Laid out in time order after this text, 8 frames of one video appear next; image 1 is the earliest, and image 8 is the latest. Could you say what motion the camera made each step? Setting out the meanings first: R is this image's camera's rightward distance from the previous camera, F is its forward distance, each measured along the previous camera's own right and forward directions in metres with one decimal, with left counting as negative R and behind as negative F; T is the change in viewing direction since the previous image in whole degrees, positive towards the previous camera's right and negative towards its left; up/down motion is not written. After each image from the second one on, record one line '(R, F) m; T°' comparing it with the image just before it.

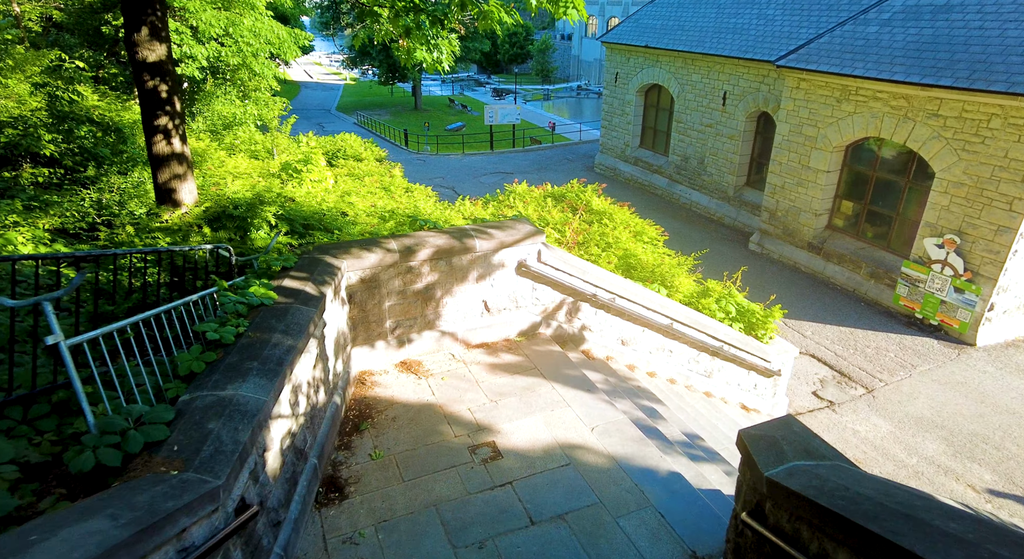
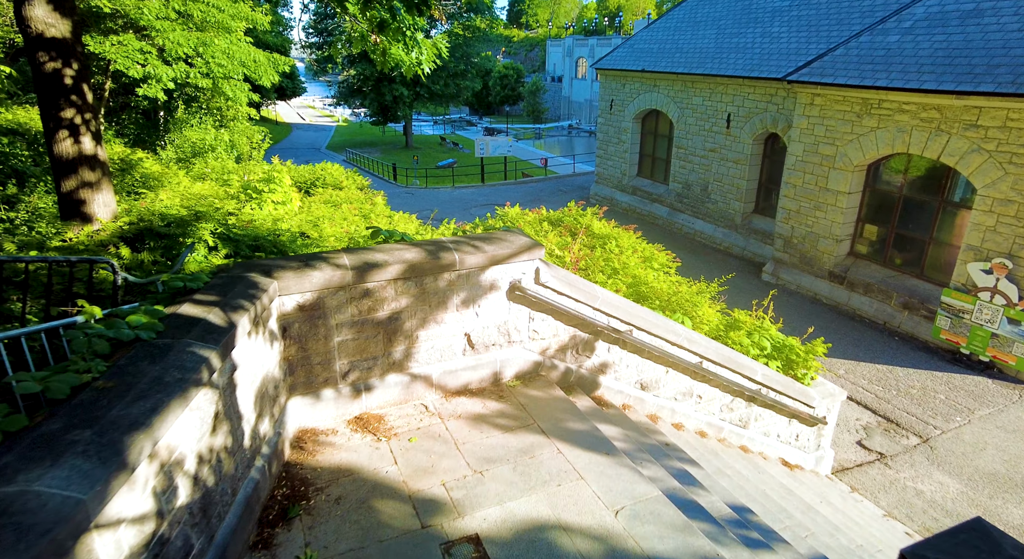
(0.0, +1.1) m; +1°
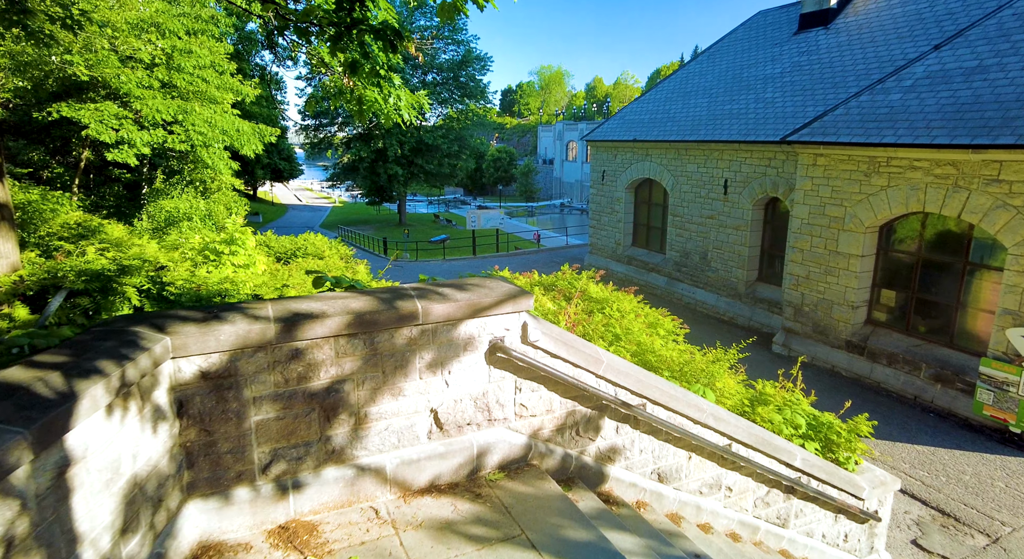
(+0.1, +0.8) m; +1°
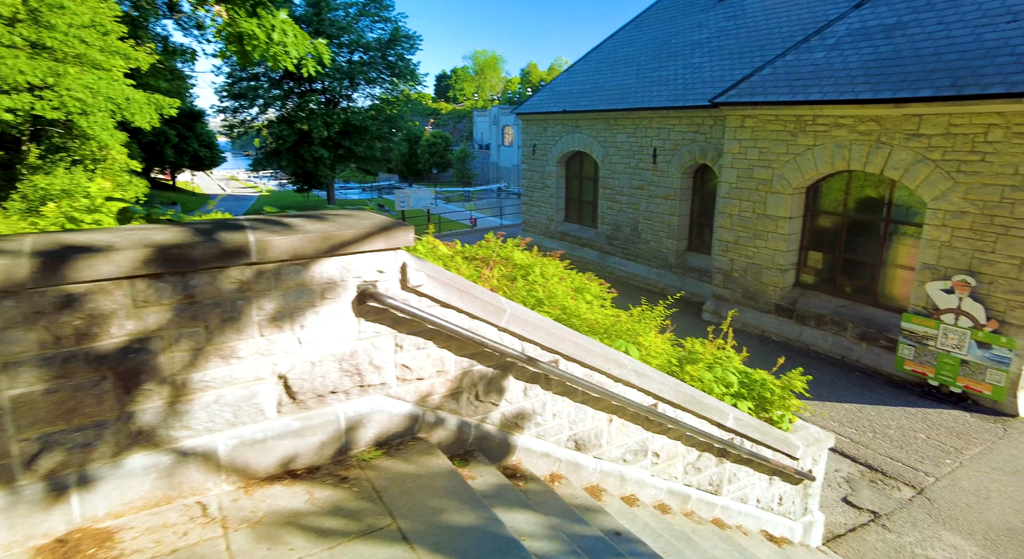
(+0.3, +0.6) m; +6°
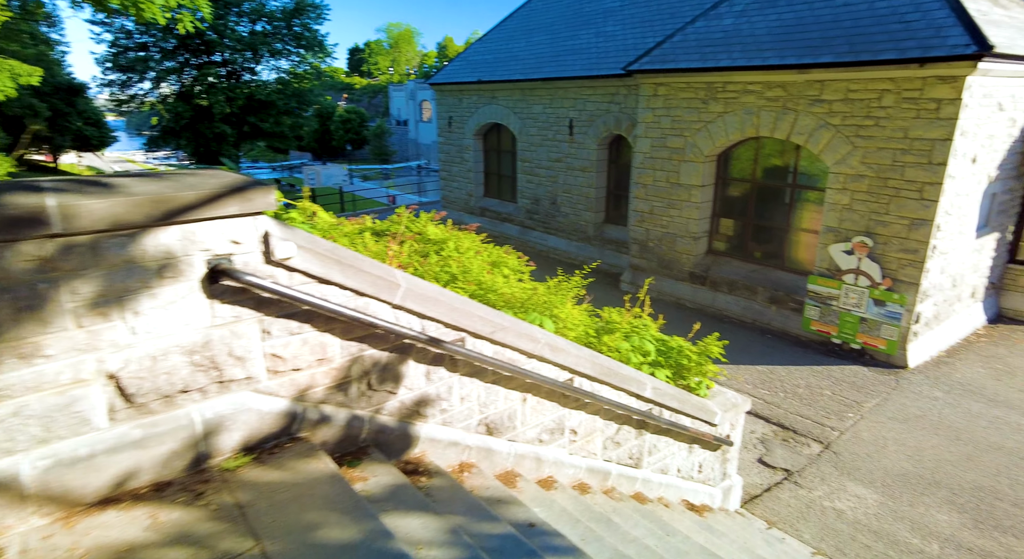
(+0.1, +0.3) m; +7°
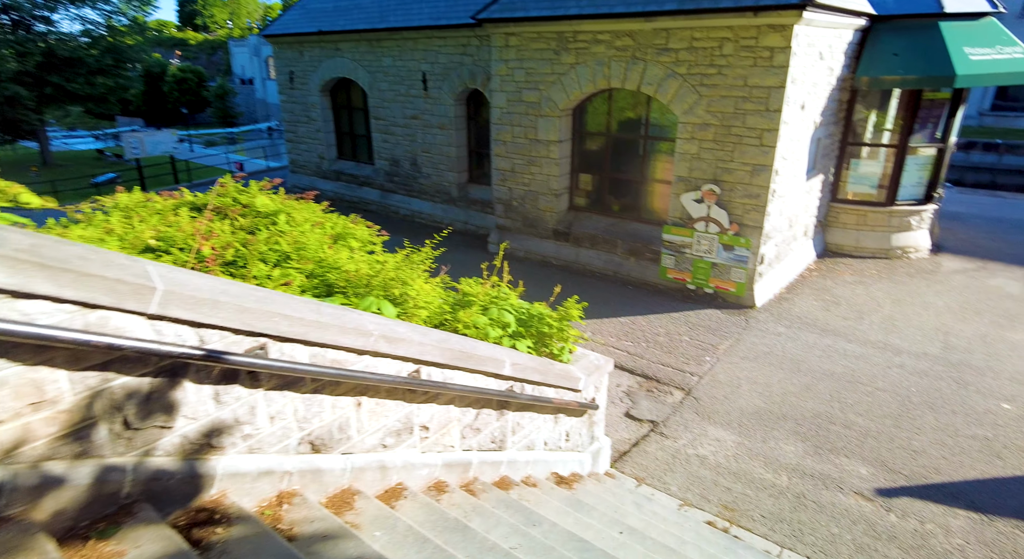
(+0.2, +0.4) m; +12°
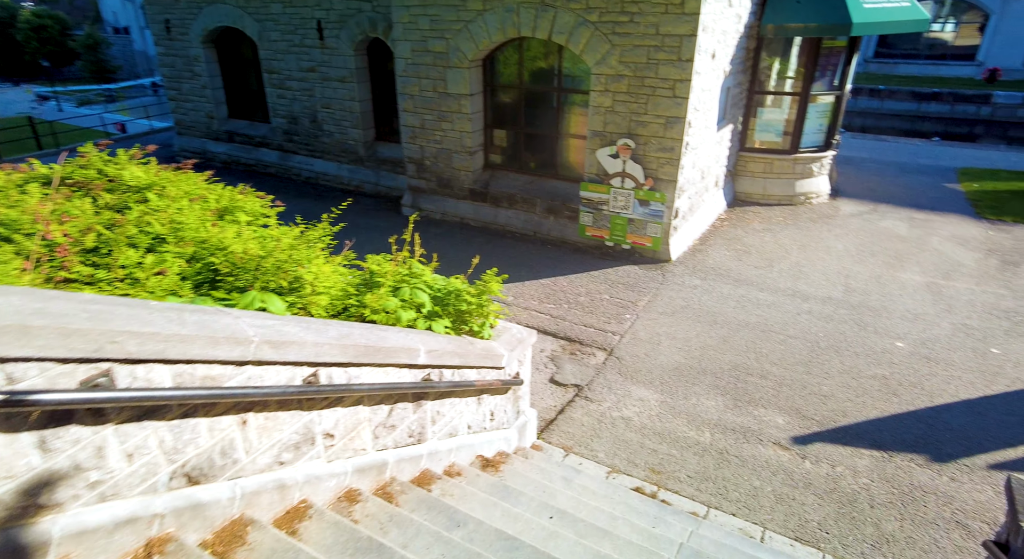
(+0.1, +0.3) m; +7°
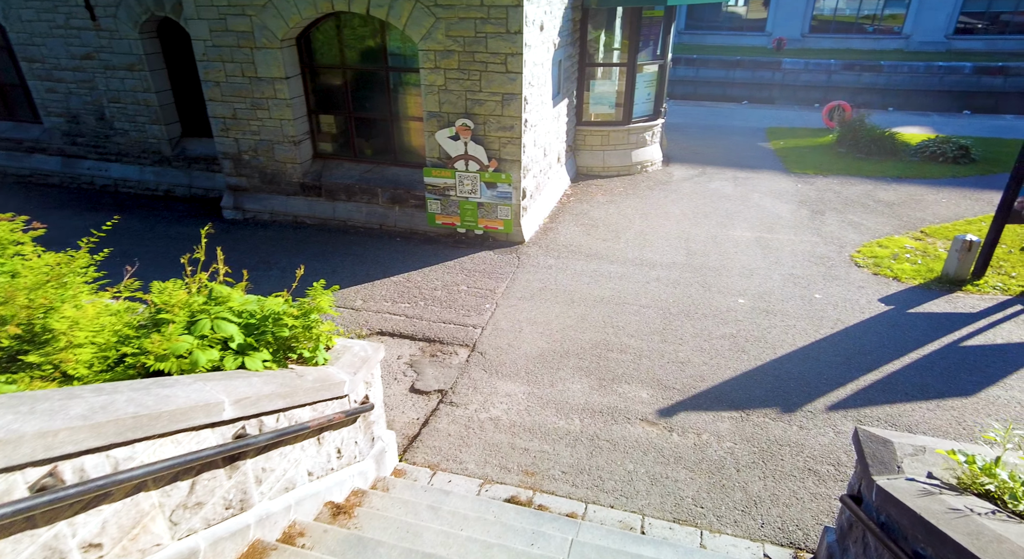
(+0.2, +0.5) m; +13°
